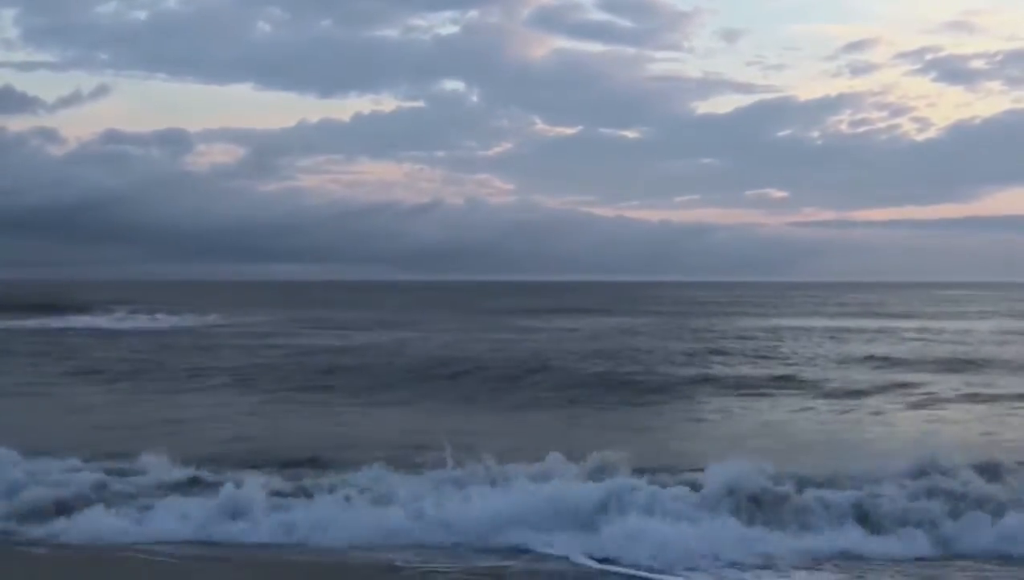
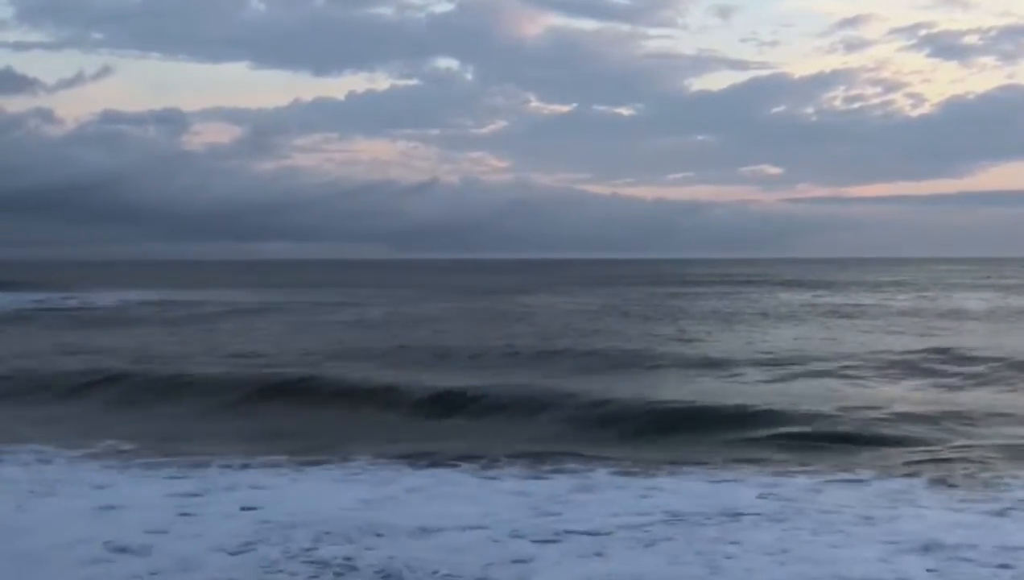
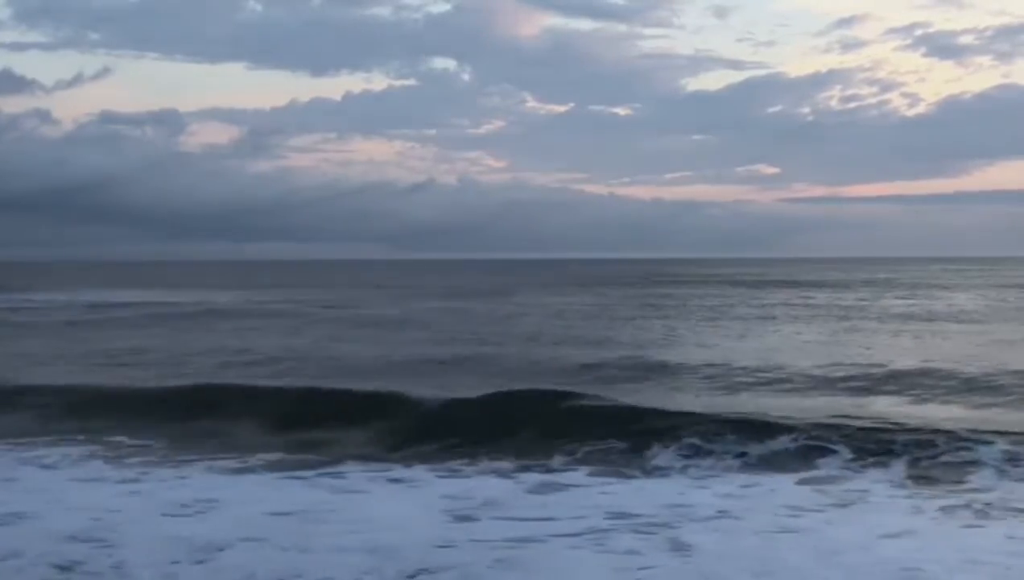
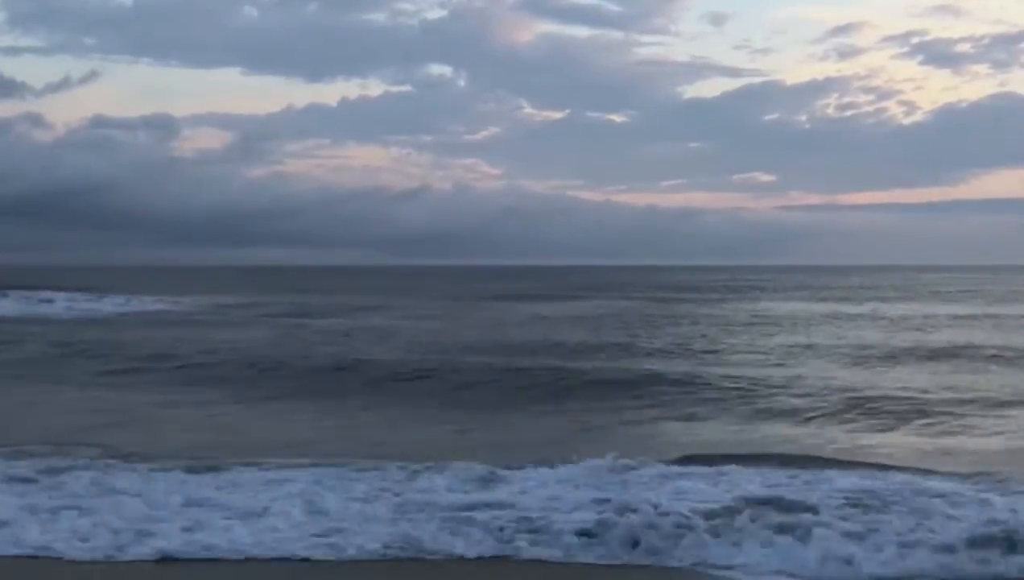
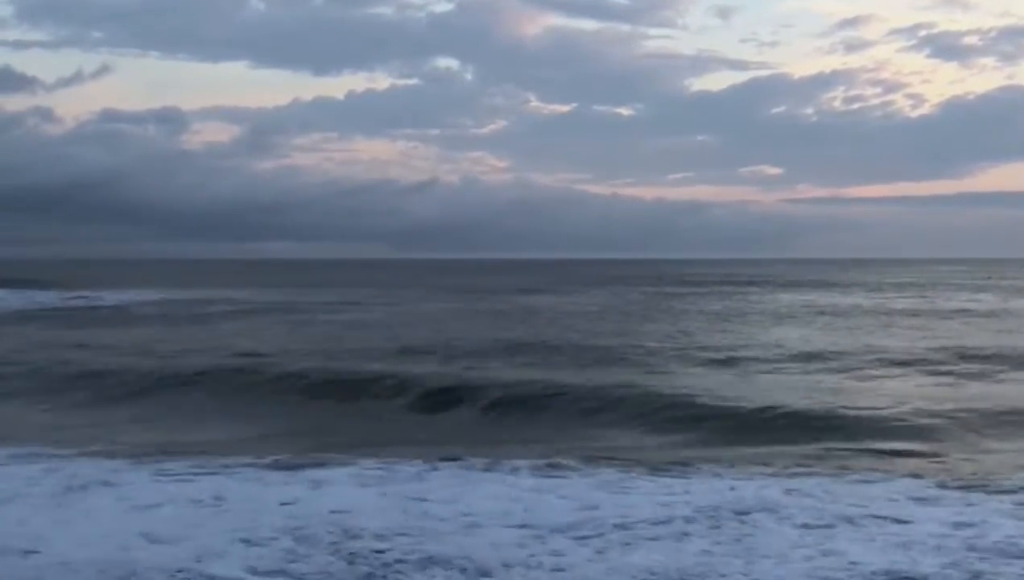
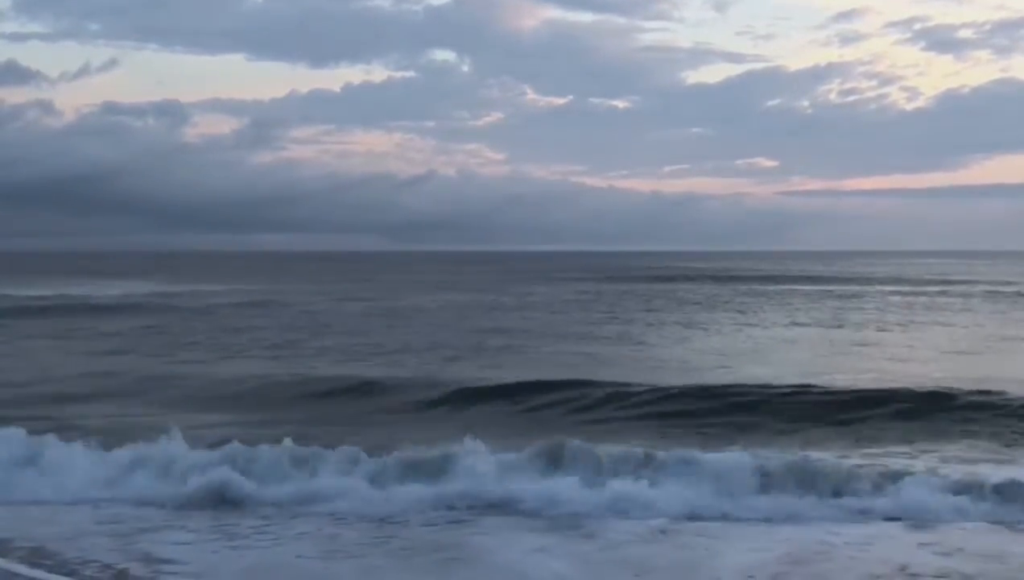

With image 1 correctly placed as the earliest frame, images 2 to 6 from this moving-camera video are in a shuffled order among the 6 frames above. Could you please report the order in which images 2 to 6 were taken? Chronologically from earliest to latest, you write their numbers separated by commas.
4, 5, 2, 3, 6
